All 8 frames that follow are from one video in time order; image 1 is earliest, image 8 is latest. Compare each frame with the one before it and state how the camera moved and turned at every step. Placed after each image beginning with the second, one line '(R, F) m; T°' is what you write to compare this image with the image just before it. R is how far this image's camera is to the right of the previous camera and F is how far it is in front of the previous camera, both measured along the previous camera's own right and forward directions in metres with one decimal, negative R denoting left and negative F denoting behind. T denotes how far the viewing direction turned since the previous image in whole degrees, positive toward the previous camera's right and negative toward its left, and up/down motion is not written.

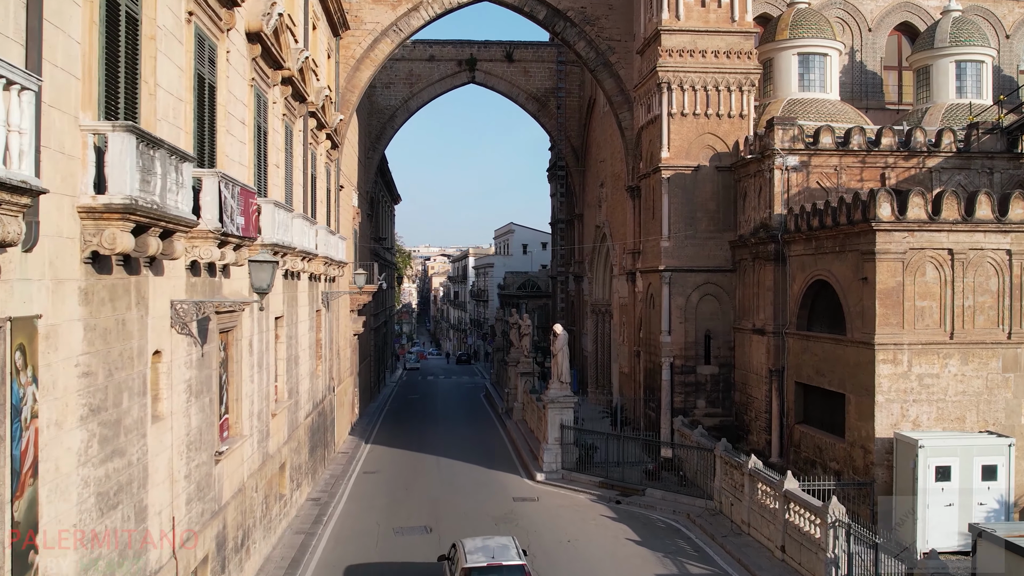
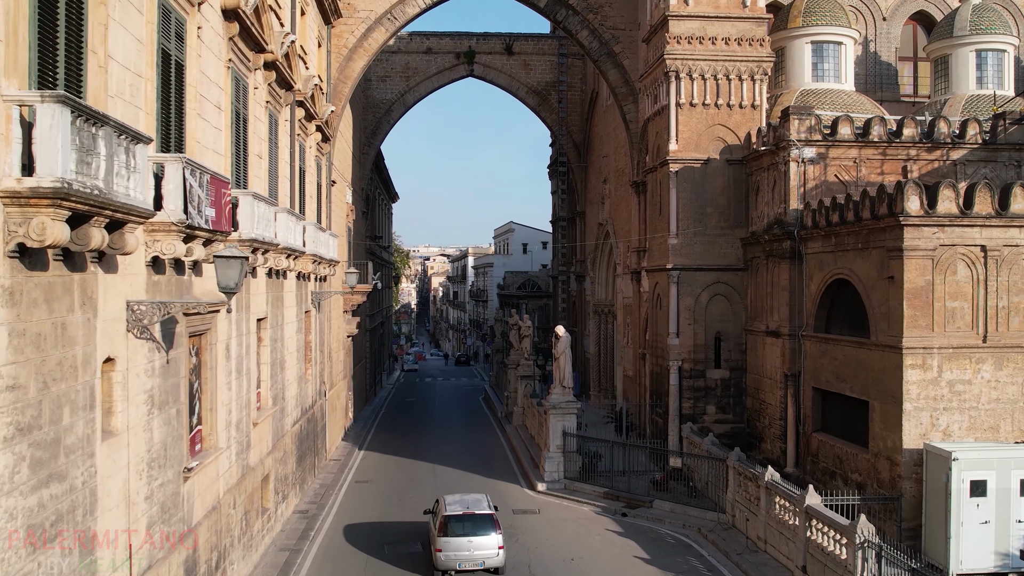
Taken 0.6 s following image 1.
(0.0, +1.0) m; 0°
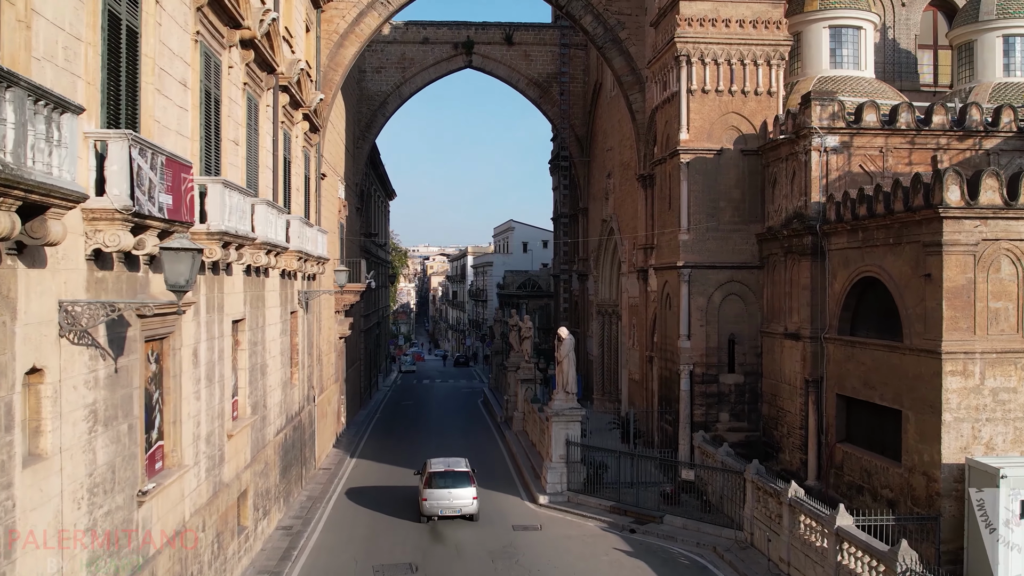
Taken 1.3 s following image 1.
(0.0, +1.1) m; 0°
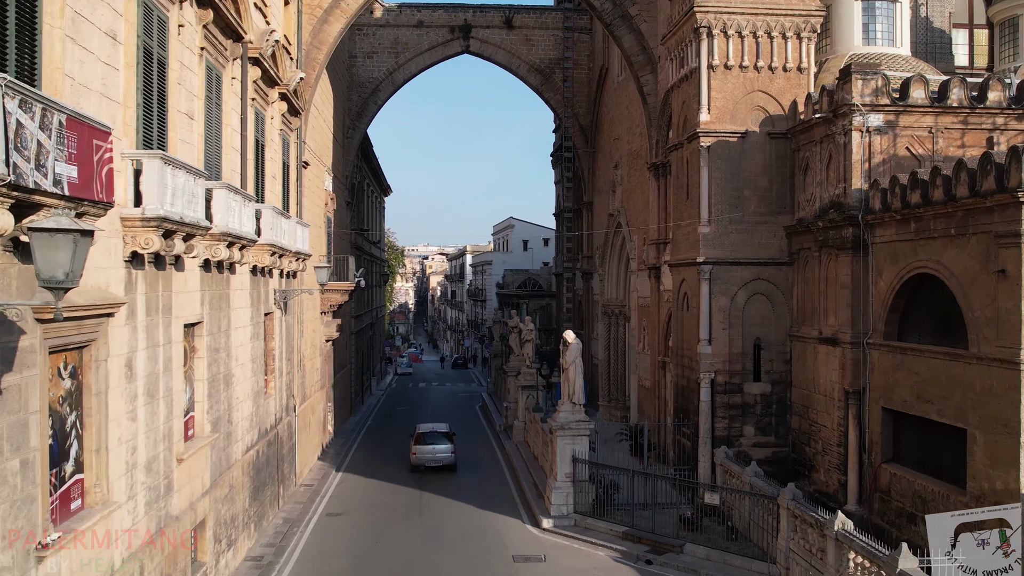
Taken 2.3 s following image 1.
(0.0, +1.7) m; 0°
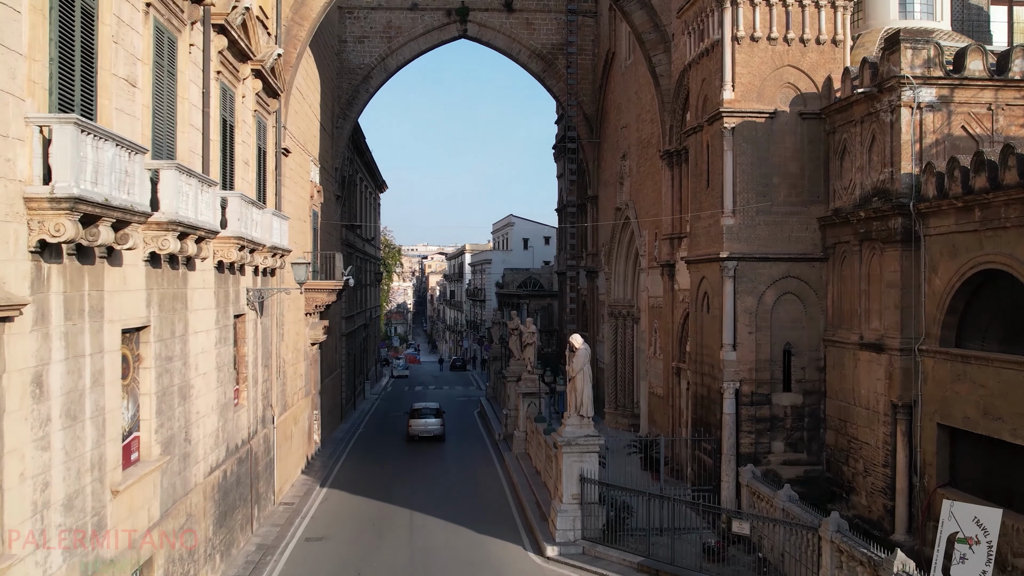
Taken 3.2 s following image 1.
(0.0, +1.6) m; 0°
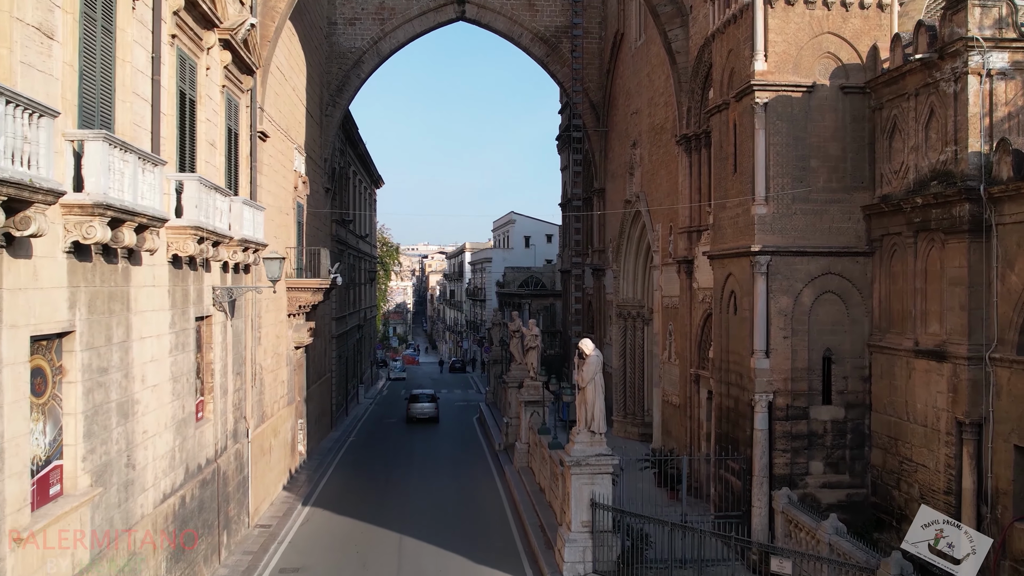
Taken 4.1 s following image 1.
(0.0, +1.6) m; 0°
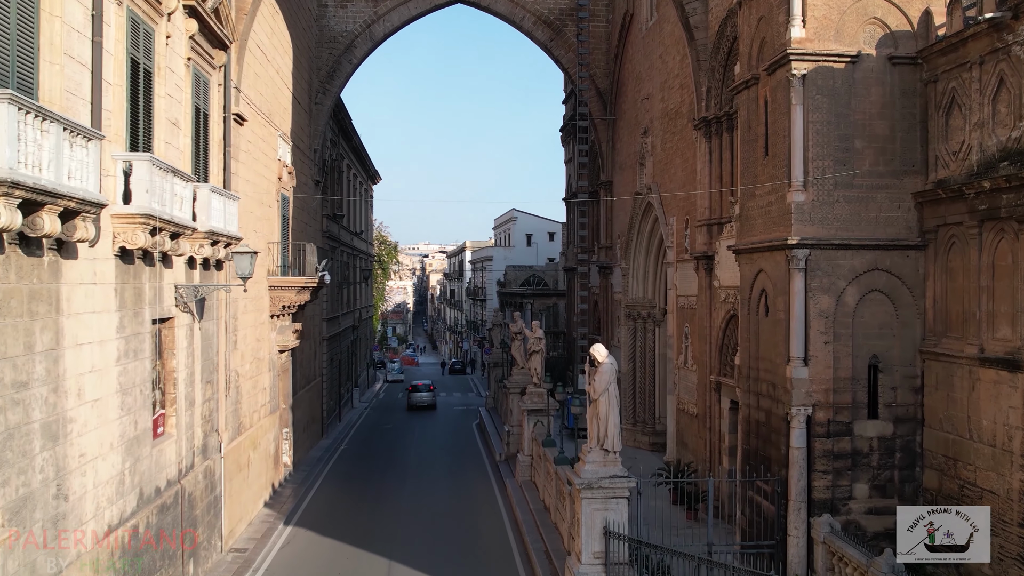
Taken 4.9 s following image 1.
(0.0, +1.4) m; 0°
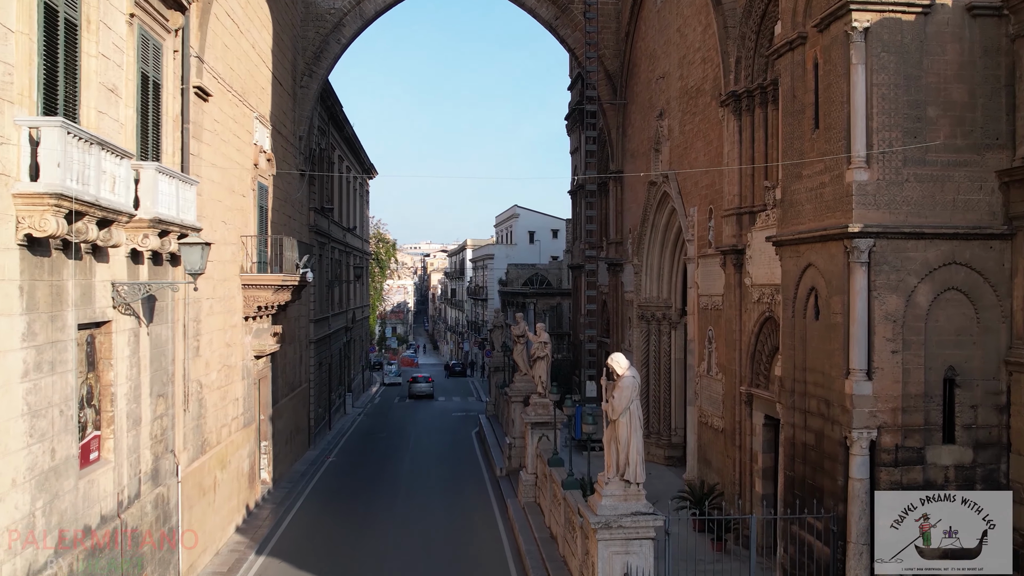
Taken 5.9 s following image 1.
(0.0, +1.7) m; 0°
